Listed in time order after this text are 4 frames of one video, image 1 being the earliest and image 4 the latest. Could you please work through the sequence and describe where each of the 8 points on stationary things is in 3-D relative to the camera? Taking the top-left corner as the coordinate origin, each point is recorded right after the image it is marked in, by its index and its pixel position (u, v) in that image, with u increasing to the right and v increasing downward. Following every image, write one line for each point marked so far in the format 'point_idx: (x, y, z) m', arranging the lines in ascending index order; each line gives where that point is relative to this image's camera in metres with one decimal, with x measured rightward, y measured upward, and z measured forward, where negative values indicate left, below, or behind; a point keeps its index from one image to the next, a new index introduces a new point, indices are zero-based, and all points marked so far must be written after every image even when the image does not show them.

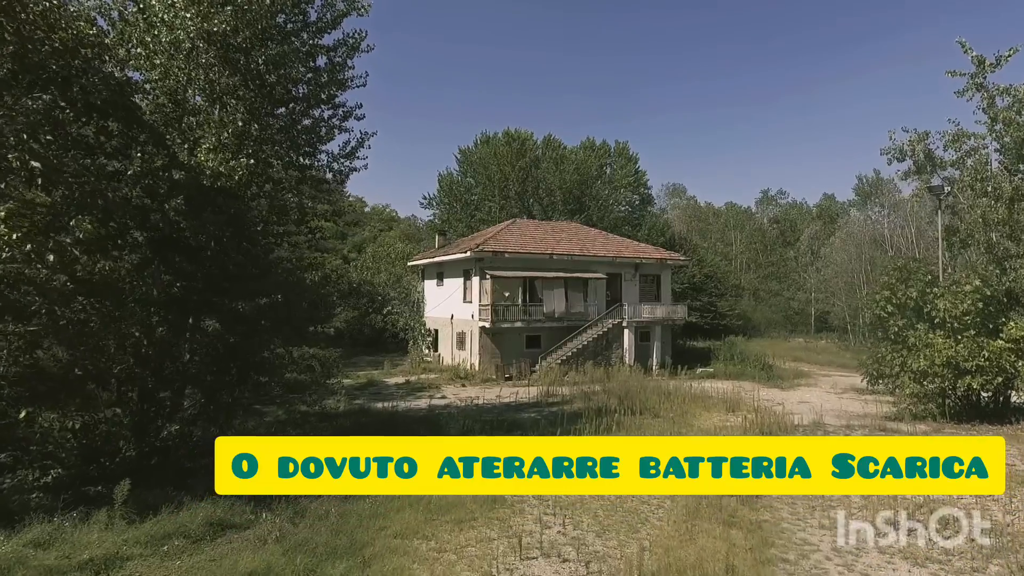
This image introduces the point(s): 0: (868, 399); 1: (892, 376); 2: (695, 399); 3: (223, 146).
0: (+10.8, -3.4, +19.0) m
1: (+9.6, -2.2, +15.8) m
2: (+5.2, -3.2, +18.0) m
3: (-4.6, +2.3, +10.0) m
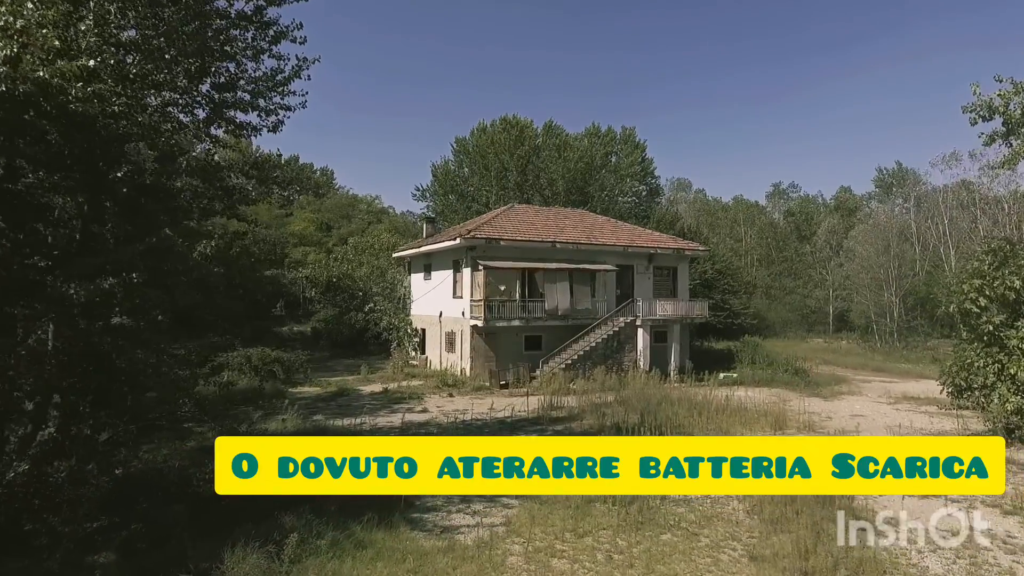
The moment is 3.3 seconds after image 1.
0: (+10.7, -3.2, +15.8) m
1: (+9.5, -2.0, +12.6) m
2: (+5.1, -3.0, +14.7) m
3: (-4.7, +2.6, +6.7) m
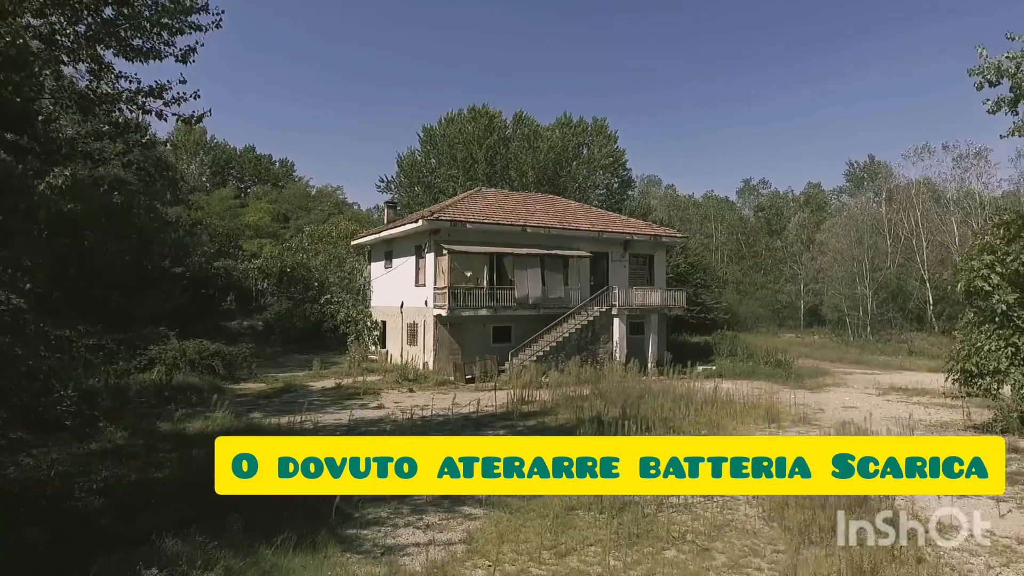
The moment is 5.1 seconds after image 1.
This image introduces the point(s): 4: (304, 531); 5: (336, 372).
0: (+9.9, -2.7, +14.8) m
1: (+8.8, -1.5, +11.5) m
2: (+4.4, -2.6, +13.4) m
3: (-5.0, +3.0, +4.9) m
4: (-1.8, -2.1, +5.5) m
5: (-5.5, -2.6, +19.6) m
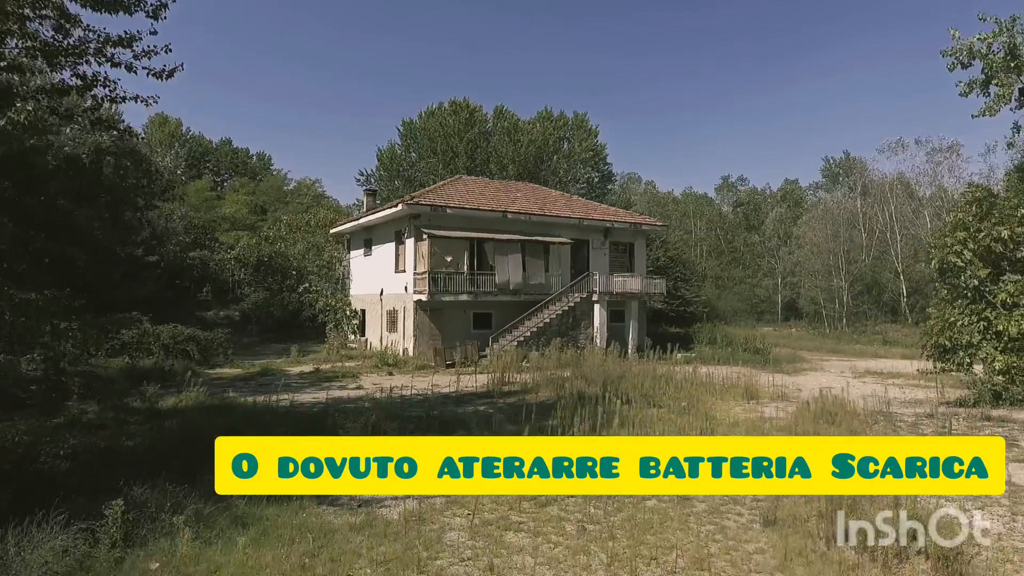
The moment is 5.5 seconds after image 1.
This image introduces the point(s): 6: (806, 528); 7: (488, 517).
0: (+9.4, -2.3, +15.0) m
1: (+8.5, -1.1, +11.7) m
2: (+4.0, -2.1, +13.5) m
3: (-5.2, +3.4, +4.7) m
4: (-2.0, -1.7, +5.4) m
5: (-6.1, -2.2, +19.4) m
6: (+2.2, -1.8, +4.7) m
7: (-0.2, -1.8, +5.0) m
